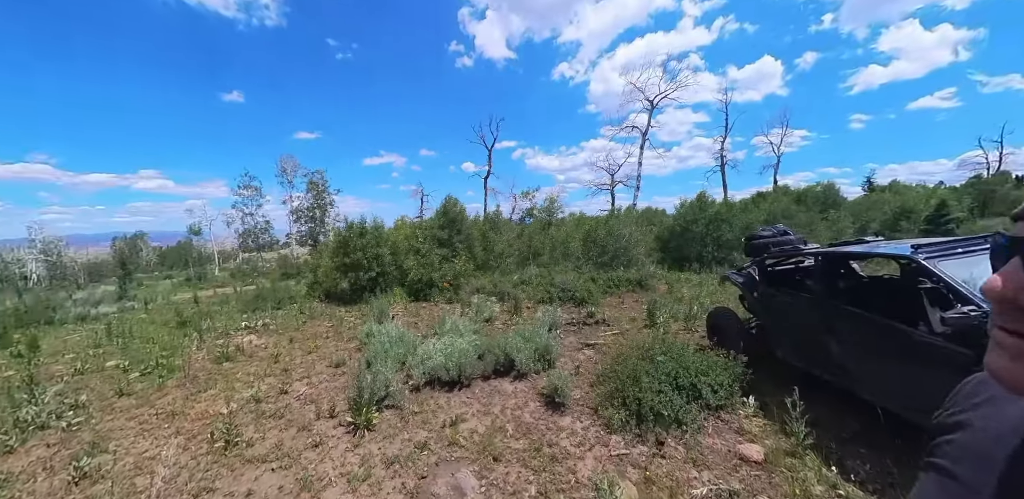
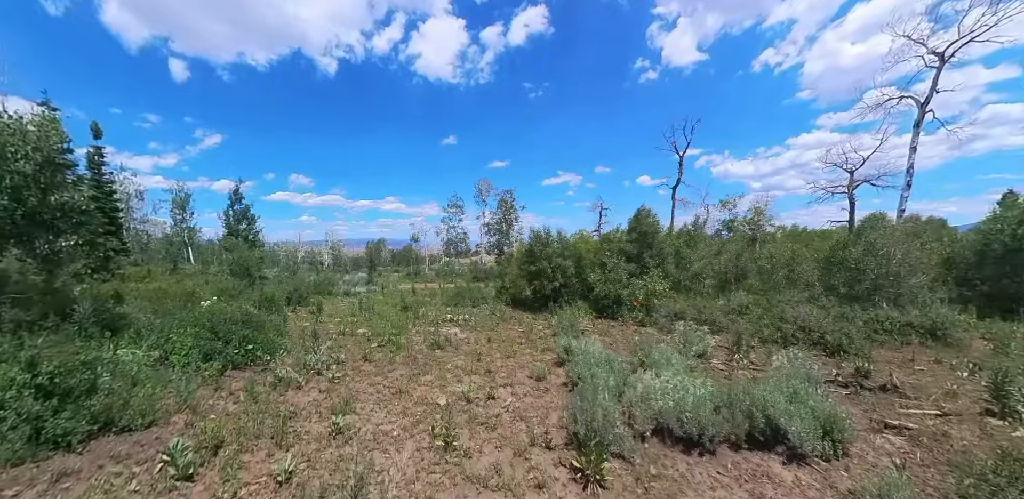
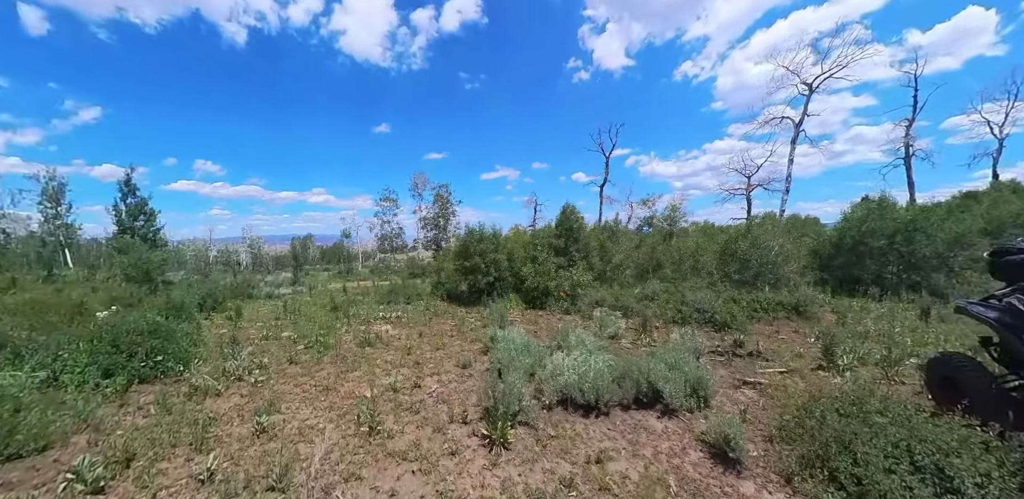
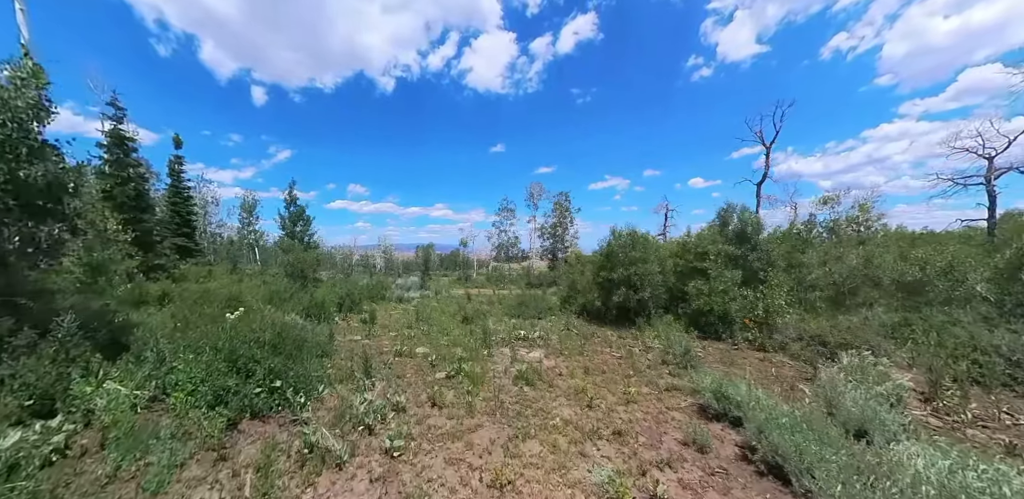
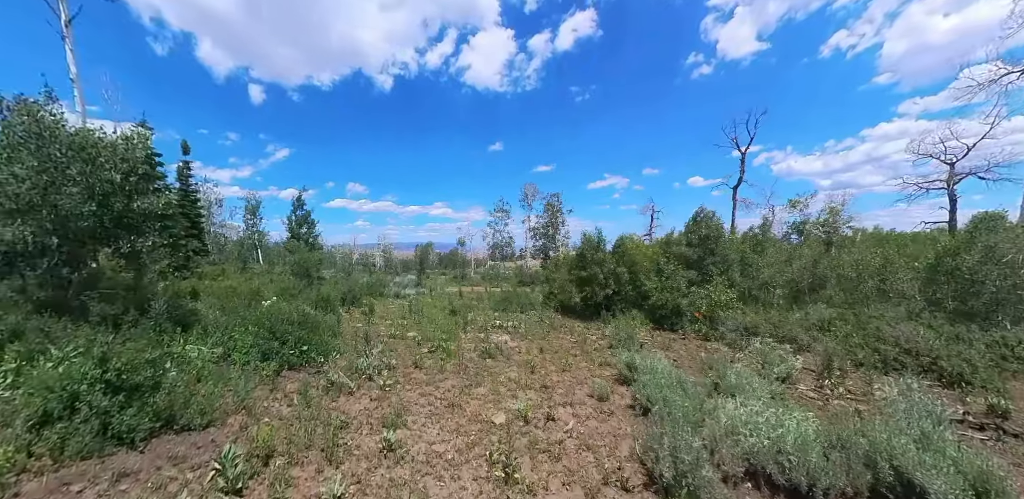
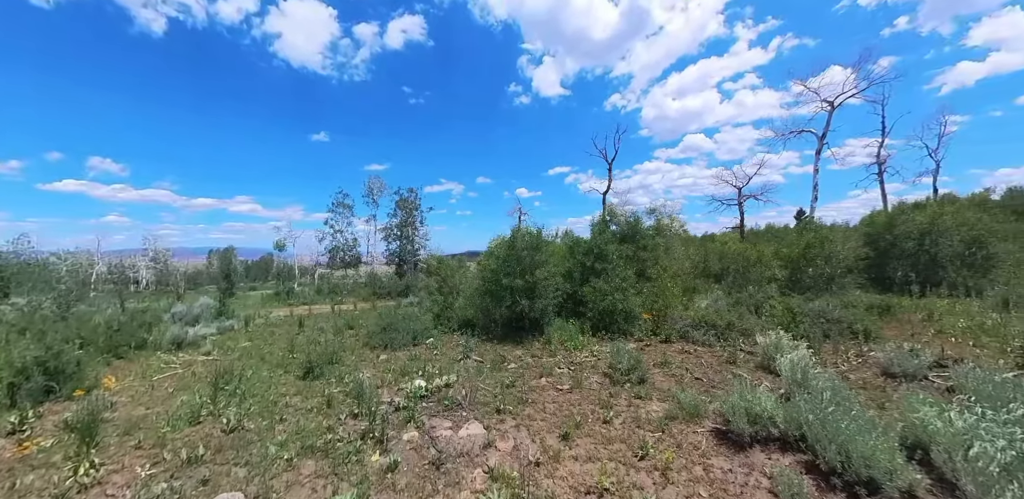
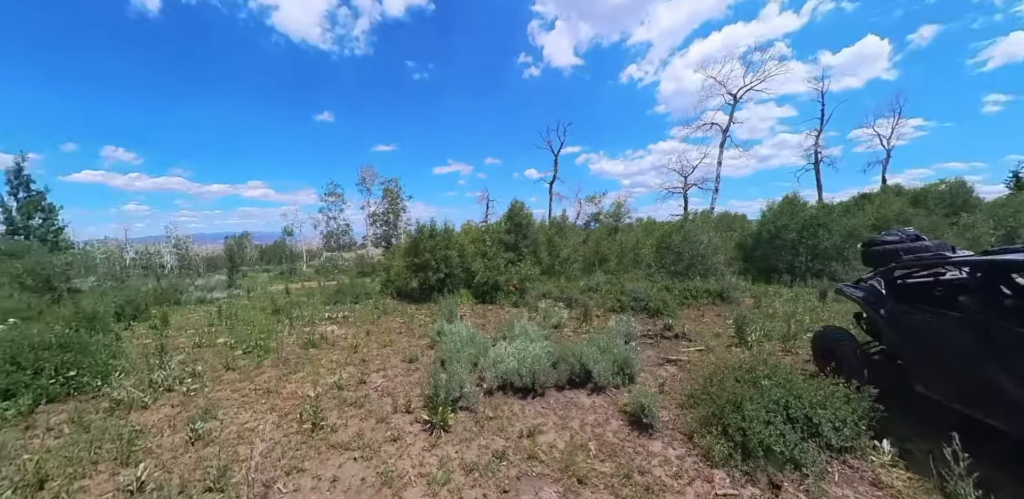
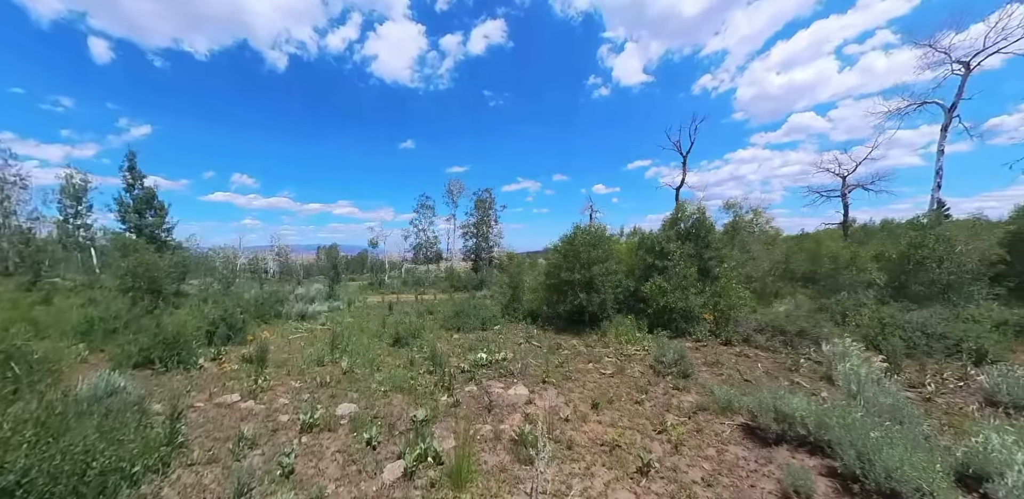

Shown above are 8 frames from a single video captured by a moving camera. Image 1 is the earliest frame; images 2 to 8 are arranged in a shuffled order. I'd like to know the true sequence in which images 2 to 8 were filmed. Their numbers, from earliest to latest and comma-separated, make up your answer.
7, 3, 2, 5, 4, 8, 6
